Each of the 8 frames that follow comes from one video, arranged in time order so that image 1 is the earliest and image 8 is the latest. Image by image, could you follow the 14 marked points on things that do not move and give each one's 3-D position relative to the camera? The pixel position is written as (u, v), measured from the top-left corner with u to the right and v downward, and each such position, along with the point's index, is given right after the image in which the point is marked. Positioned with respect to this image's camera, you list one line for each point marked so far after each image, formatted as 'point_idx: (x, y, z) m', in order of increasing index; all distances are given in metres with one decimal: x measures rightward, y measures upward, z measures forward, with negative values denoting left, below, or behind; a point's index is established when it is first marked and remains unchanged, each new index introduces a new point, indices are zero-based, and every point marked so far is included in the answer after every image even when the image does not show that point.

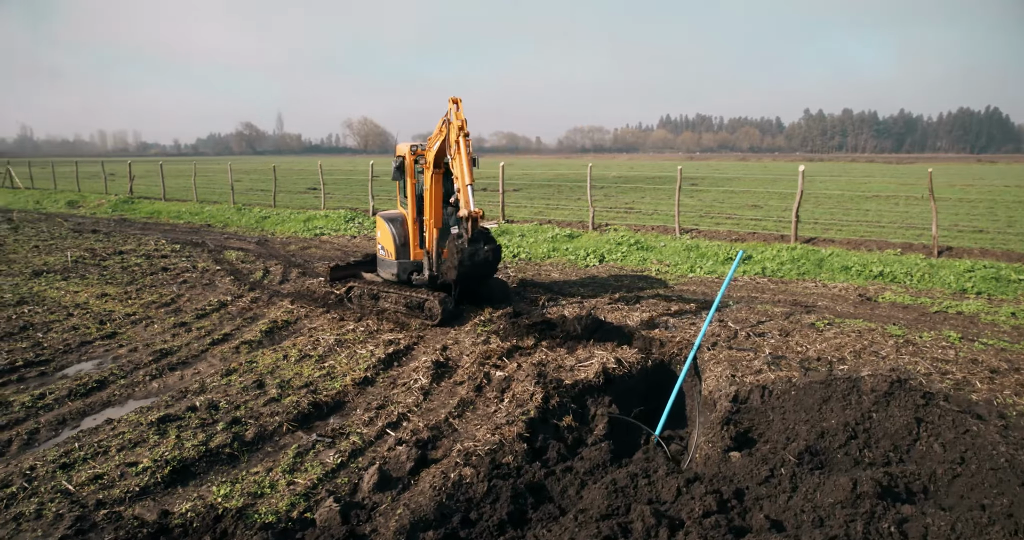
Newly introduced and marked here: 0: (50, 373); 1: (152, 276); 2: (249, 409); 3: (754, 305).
0: (-5.1, -1.1, +7.2) m
1: (-6.8, -0.1, +12.4) m
2: (-2.5, -1.3, +6.3) m
3: (+3.6, -0.5, +10.0) m
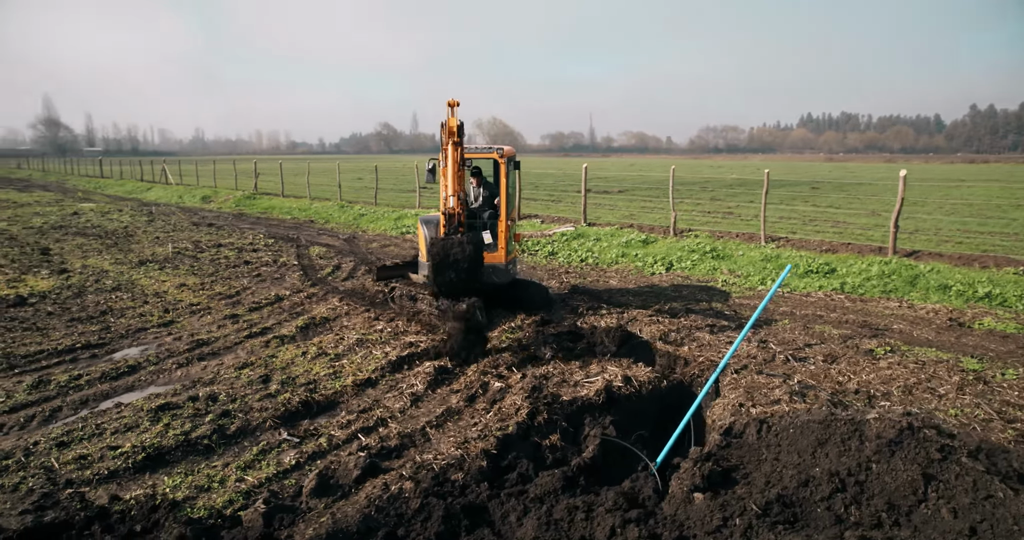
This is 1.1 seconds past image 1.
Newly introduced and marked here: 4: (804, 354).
0: (-5.0, -1.0, +7.9) m
1: (-5.7, 0.0, +13.4) m
2: (-2.7, -1.3, +6.6) m
3: (+4.1, -0.8, +9.0) m
4: (+3.4, -1.0, +7.7) m
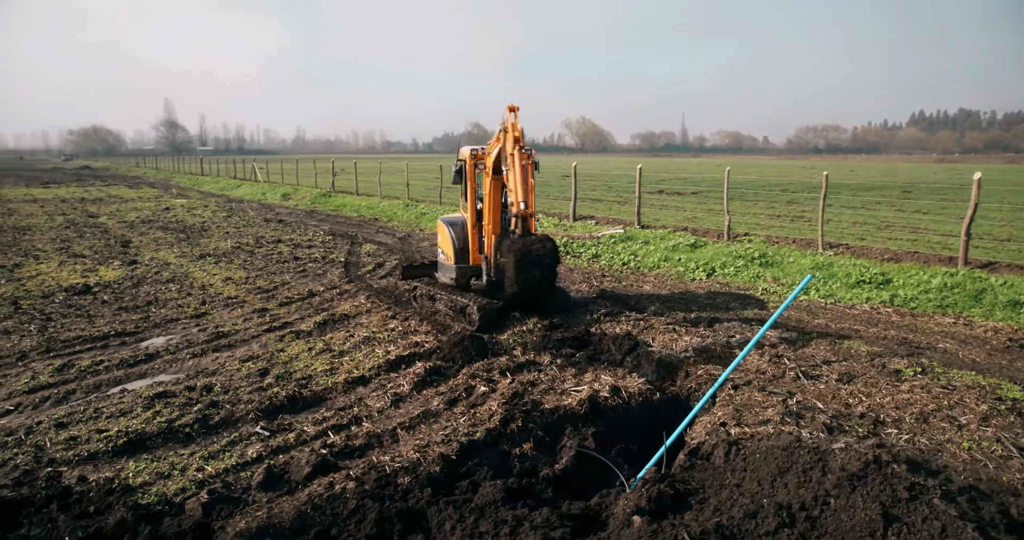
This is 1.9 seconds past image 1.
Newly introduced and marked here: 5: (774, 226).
0: (-5.0, -1.0, +8.5) m
1: (-4.9, +0.1, +14.0) m
2: (-2.9, -1.3, +6.8) m
3: (+4.2, -0.9, +8.3) m
4: (+3.3, -1.1, +7.1) m
5: (+7.2, +1.2, +17.9) m
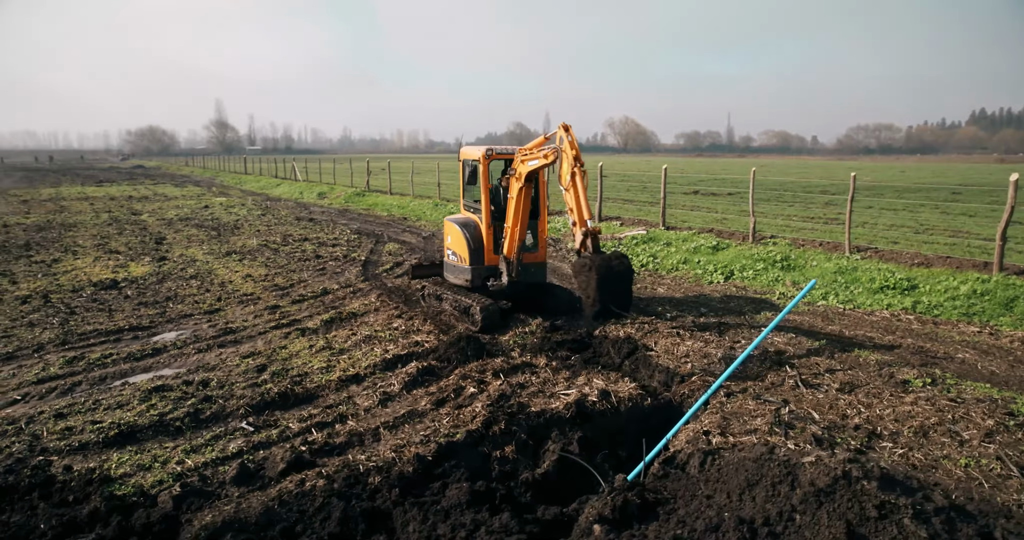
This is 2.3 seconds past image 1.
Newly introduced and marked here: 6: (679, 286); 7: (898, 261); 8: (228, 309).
0: (-5.0, -0.9, +8.8) m
1: (-4.5, +0.1, +14.2) m
2: (-3.0, -1.3, +7.0) m
3: (+4.1, -1.0, +8.0) m
4: (+3.2, -1.2, +6.9) m
5: (+7.8, +1.1, +17.4) m
6: (+3.0, -0.3, +12.0) m
7: (+7.3, +0.2, +12.3) m
8: (-4.5, -0.6, +10.4) m
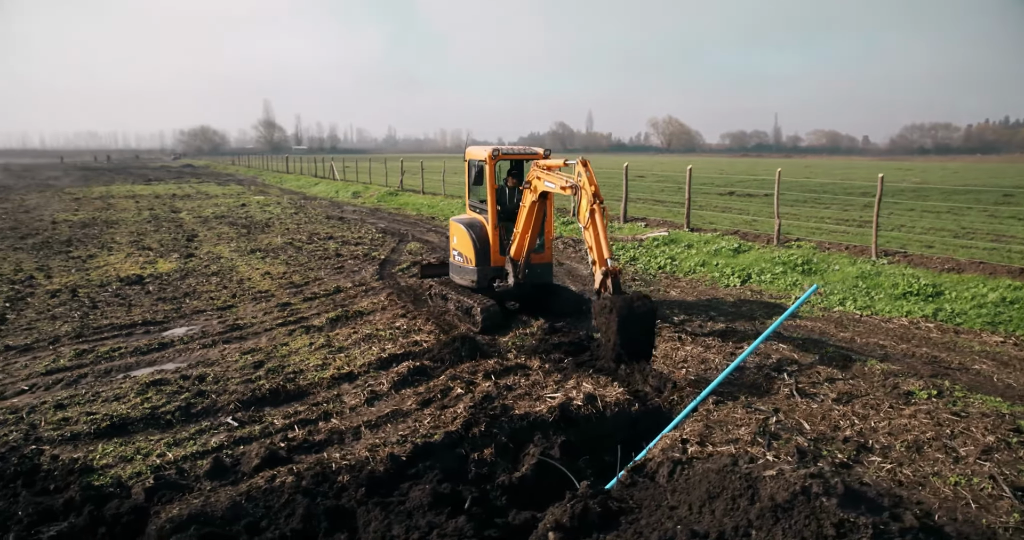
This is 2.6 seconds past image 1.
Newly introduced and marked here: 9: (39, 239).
0: (-5.0, -0.9, +9.0) m
1: (-4.2, +0.2, +14.5) m
2: (-3.1, -1.3, +7.1) m
3: (+4.1, -1.0, +7.7) m
4: (+3.1, -1.2, +6.6) m
5: (+8.3, +1.0, +16.8) m
6: (+3.2, -0.3, +11.7) m
7: (+7.5, +0.1, +11.8) m
8: (-4.4, -0.6, +10.6) m
9: (-13.1, +0.9, +18.2) m
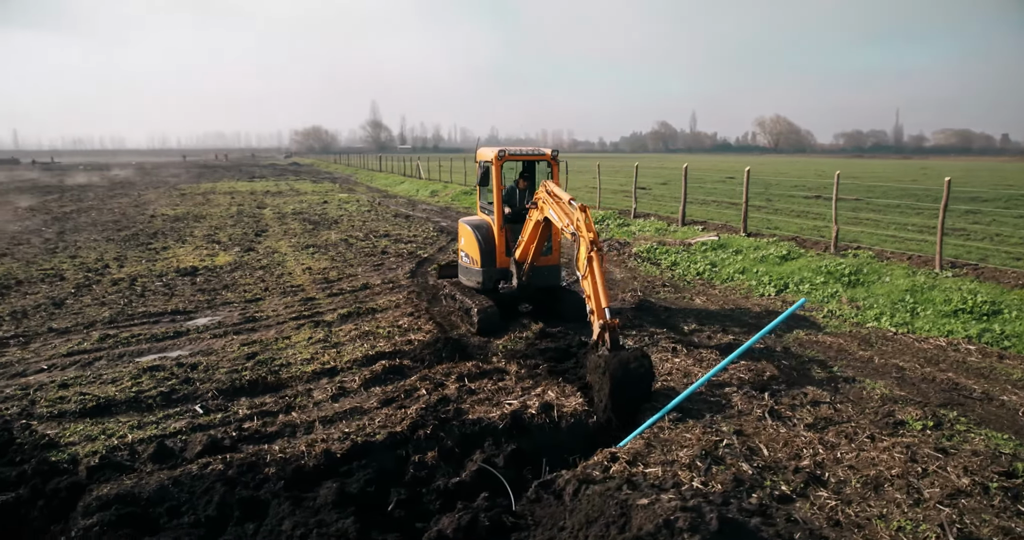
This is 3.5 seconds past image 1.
0: (-5.0, -0.7, +9.7) m
1: (-3.3, +0.3, +14.9) m
2: (-3.4, -1.2, +7.5) m
3: (+3.7, -1.2, +7.0) m
4: (+2.6, -1.3, +6.1) m
5: (+9.4, +0.7, +15.4) m
6: (+3.6, -0.5, +11.1) m
7: (+7.8, -0.2, +10.5) m
8: (-4.1, -0.5, +11.1) m
9: (-11.6, +1.2, +19.9) m
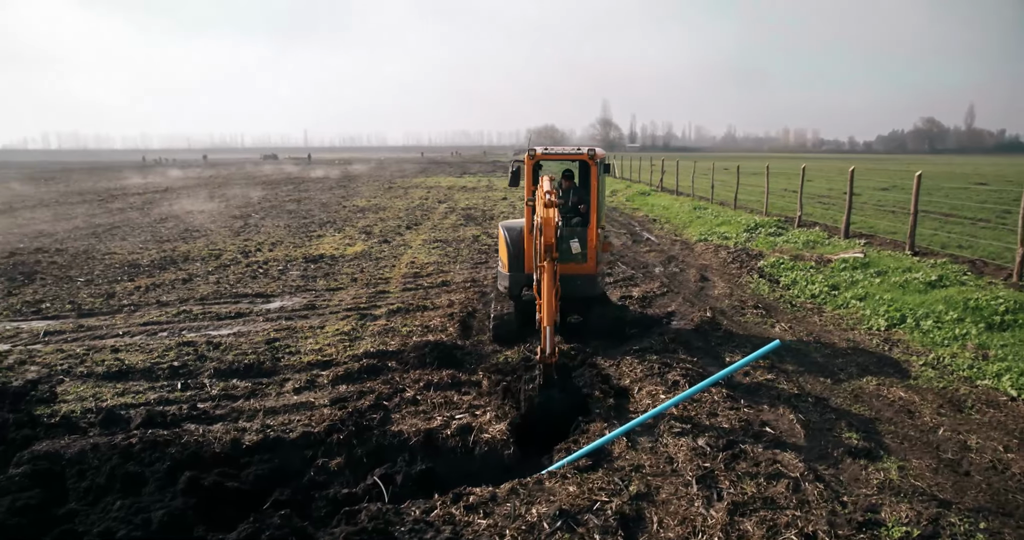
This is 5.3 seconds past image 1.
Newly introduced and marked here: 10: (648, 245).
0: (-4.3, -0.5, +10.8) m
1: (-0.8, +0.3, +15.1) m
2: (-3.6, -1.0, +8.2) m
3: (+3.0, -1.5, +5.2) m
4: (+1.6, -1.6, +4.8) m
5: (+11.3, 0.0, +11.2) m
6: (+4.3, -0.8, +9.2) m
7: (+8.1, -0.8, +7.2) m
8: (-2.9, -0.3, +11.8) m
9: (-6.8, +1.7, +22.6) m
10: (+3.4, +0.5, +16.4) m
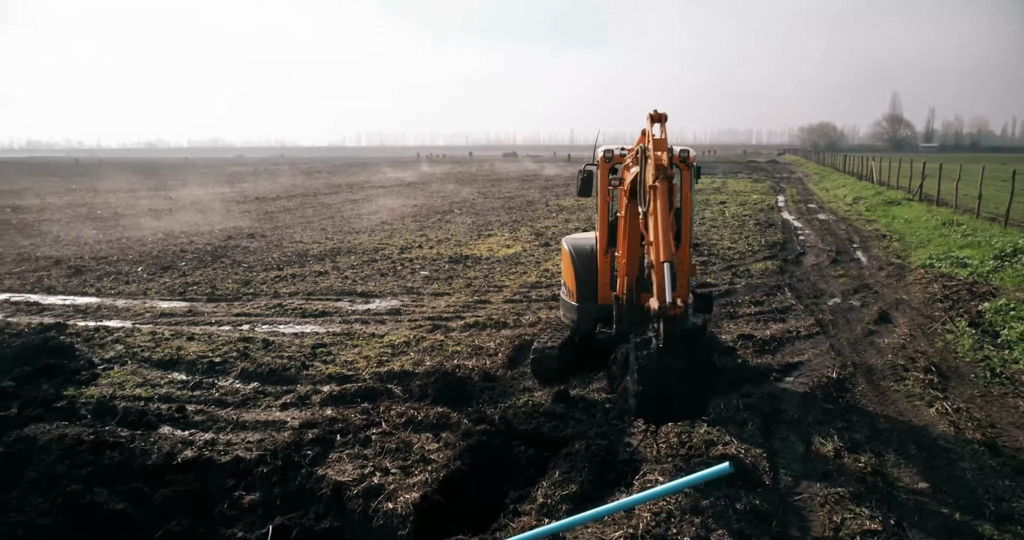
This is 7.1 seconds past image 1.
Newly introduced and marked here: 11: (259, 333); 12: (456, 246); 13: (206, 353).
0: (-2.6, -0.5, +10.7) m
1: (+2.2, +0.1, +13.4) m
2: (-3.0, -1.0, +8.1) m
3: (+1.9, -1.9, +2.9) m
4: (+0.5, -1.9, +3.0) m
5: (+11.9, -1.1, +5.2) m
6: (+4.6, -1.4, +6.0) m
7: (+7.4, -1.6, +2.8) m
8: (-1.0, -0.4, +11.2) m
9: (-0.3, +1.8, +22.6) m
10: (+6.7, -0.1, +13.0) m
11: (-3.4, -0.9, +8.9) m
12: (-1.4, +0.7, +16.8) m
13: (-3.8, -1.0, +8.2) m
